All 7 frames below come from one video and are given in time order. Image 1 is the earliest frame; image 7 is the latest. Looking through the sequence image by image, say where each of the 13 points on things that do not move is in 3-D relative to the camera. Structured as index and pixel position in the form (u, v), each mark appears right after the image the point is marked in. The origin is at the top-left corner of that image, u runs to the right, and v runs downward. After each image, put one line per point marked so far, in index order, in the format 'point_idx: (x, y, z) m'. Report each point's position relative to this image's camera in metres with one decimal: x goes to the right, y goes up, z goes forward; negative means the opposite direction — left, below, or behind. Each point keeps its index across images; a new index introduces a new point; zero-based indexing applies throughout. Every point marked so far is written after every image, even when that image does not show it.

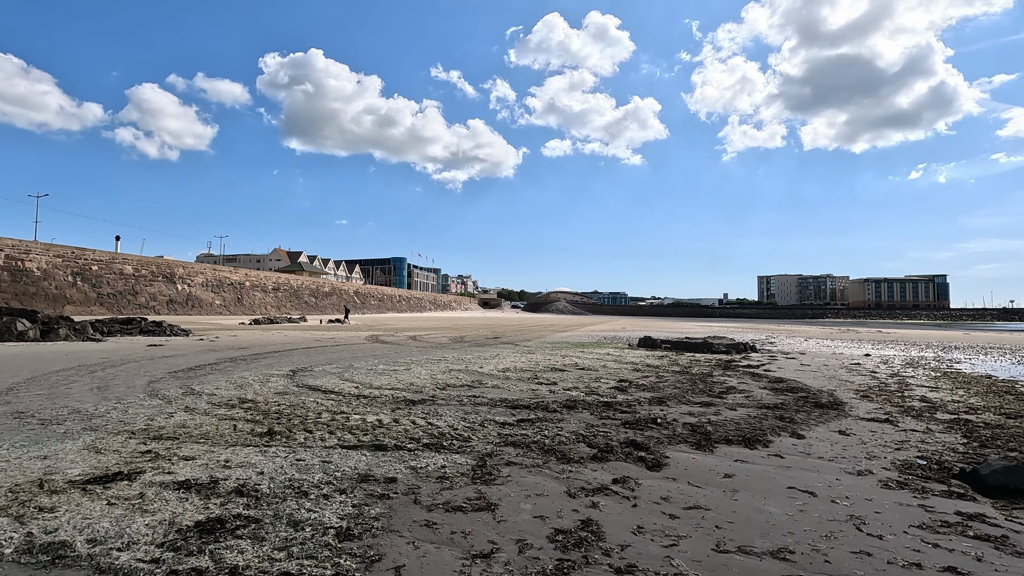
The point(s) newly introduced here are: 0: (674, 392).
0: (+2.4, -1.5, +7.8) m
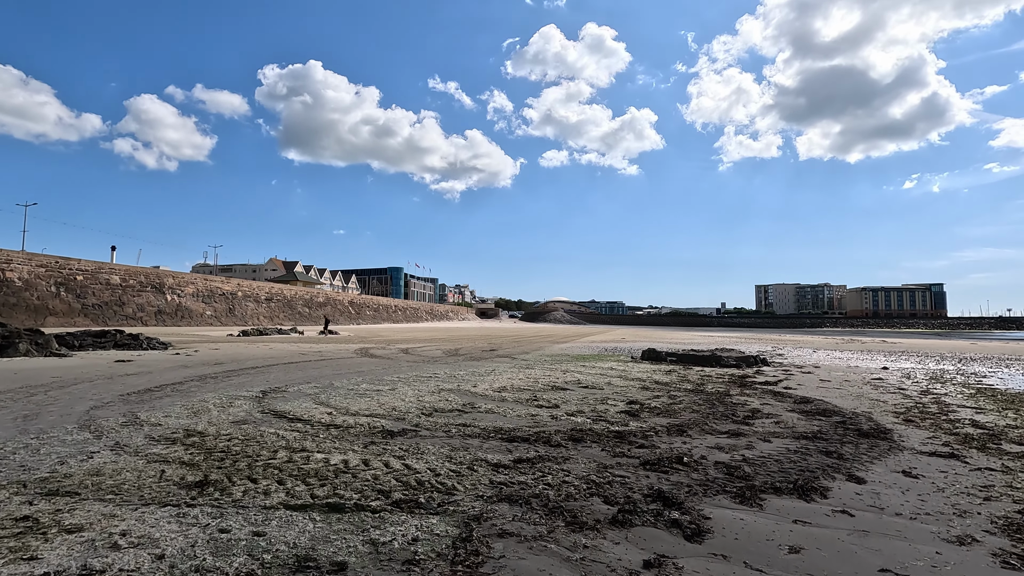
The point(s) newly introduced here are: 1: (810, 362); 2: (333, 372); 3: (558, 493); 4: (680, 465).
0: (+2.3, -1.7, +6.9) m
1: (+10.2, -2.6, +18.4) m
2: (-3.9, -1.8, +11.7) m
3: (+0.3, -1.4, +3.8) m
4: (+1.4, -1.5, +4.6) m
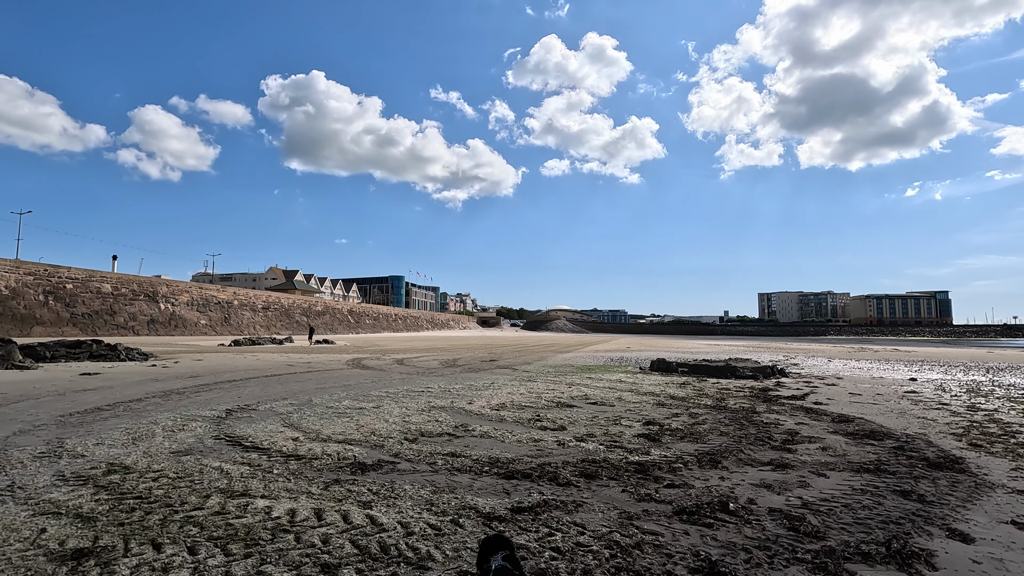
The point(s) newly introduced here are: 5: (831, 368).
0: (+2.3, -1.7, +5.8) m
1: (+10.3, -2.8, +17.3) m
2: (-3.9, -1.9, +10.6) m
3: (+0.3, -1.4, +2.7) m
4: (+1.4, -1.5, +3.6) m
5: (+11.7, -3.0, +19.7) m
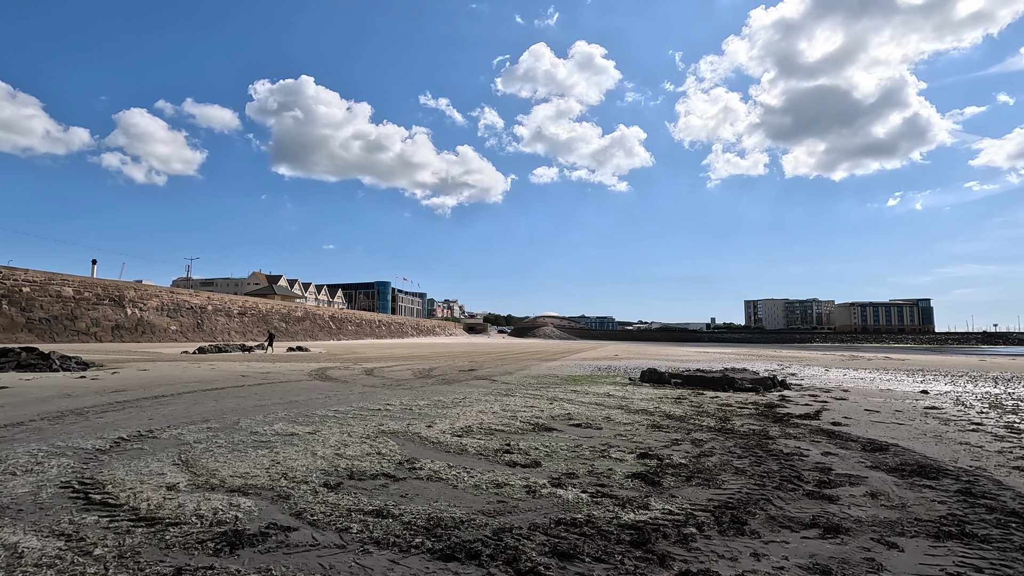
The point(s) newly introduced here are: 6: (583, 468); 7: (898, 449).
0: (+1.9, -1.7, +4.4) m
1: (+9.7, -2.9, +16.1) m
2: (-4.4, -2.0, +9.1) m
3: (0.0, -1.4, +1.3) m
4: (+1.1, -1.5, +2.2) m
5: (+11.1, -3.1, +18.5) m
6: (+0.7, -1.7, +5.2) m
7: (+4.7, -1.9, +6.5) m
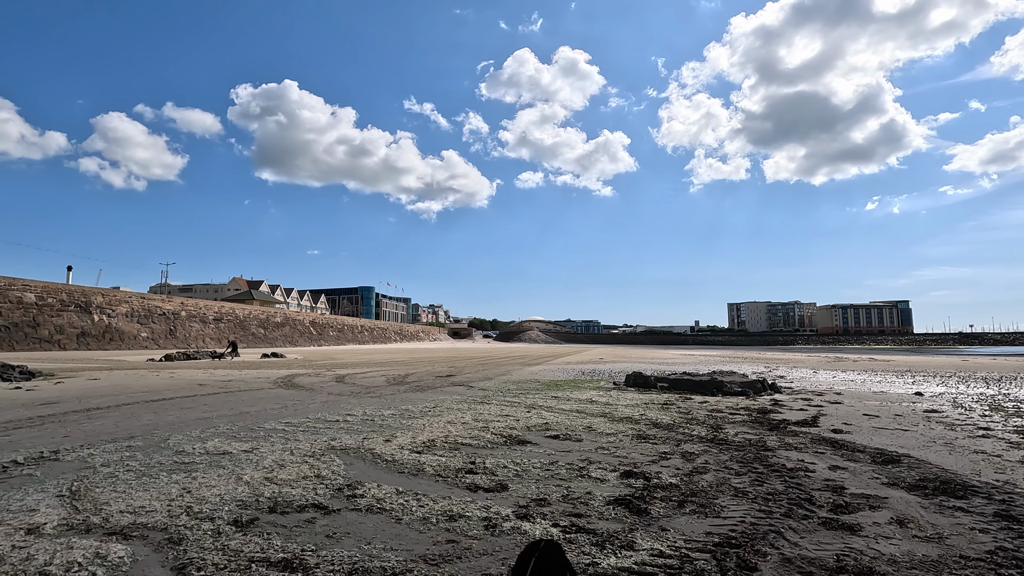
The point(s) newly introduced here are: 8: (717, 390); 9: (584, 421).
0: (+1.6, -1.6, +3.7) m
1: (+9.1, -2.9, +15.5) m
2: (-4.8, -2.0, +8.2) m
3: (-0.2, -1.2, +0.5) m
4: (+0.9, -1.4, +1.4) m
5: (+10.4, -3.1, +18.0) m
6: (+0.4, -1.7, +4.4) m
7: (+4.3, -1.9, +5.8) m
8: (+5.2, -2.6, +13.6) m
9: (+1.1, -2.1, +8.3) m
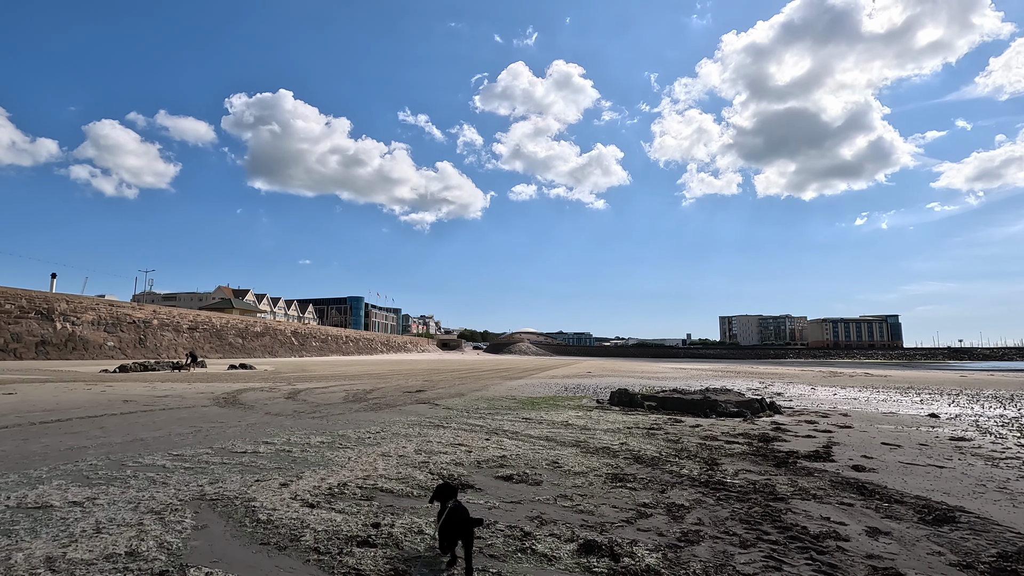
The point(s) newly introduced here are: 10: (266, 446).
0: (+1.1, -1.5, +2.2) m
1: (+8.3, -3.1, +14.1) m
2: (-5.4, -1.9, +6.7) m
3: (-0.7, -1.1, -1.0) m
4: (+0.3, -1.2, -0.1) m
5: (+9.6, -3.4, +16.6) m
6: (-0.2, -1.6, +3.0) m
7: (+3.7, -1.9, +4.3) m
8: (+4.5, -2.8, +12.2) m
9: (+0.5, -2.1, +6.8) m
10: (-3.1, -2.0, +6.9) m
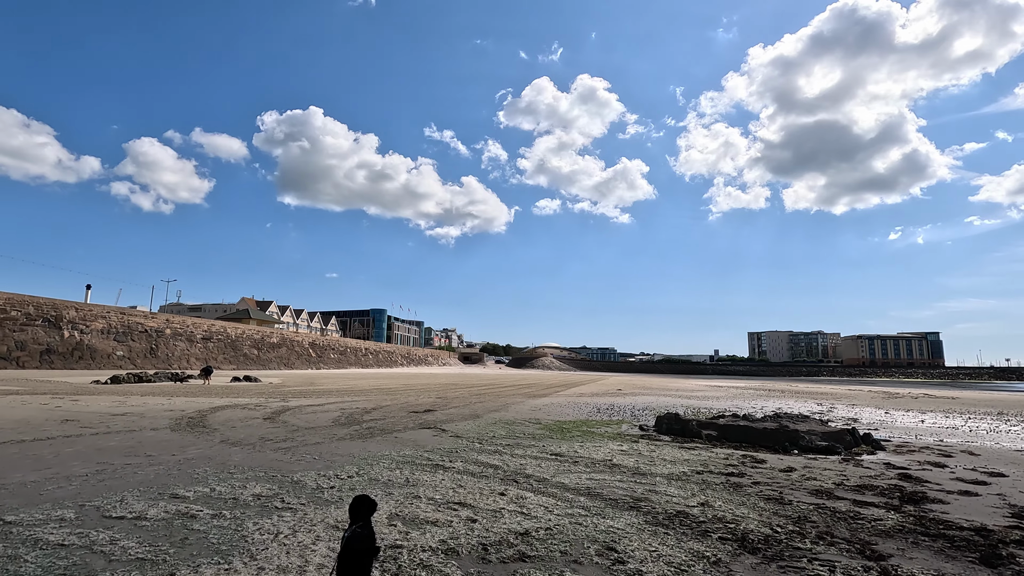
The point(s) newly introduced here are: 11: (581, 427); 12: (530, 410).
0: (+1.1, -1.2, -0.3) m
1: (+8.9, -3.2, +11.2) m
2: (-5.2, -1.7, +4.4) m
3: (-0.9, -0.7, -3.4) m
4: (+0.3, -0.9, -2.5) m
5: (+10.3, -3.6, +13.6) m
6: (-0.1, -1.3, +0.5) m
7: (+3.8, -1.6, +1.7) m
8: (+5.0, -2.7, +9.5) m
9: (+0.7, -1.9, +4.3) m
10: (-2.9, -1.8, +4.6) m
11: (+1.5, -2.9, +11.5) m
12: (+0.6, -3.5, +15.5) m
